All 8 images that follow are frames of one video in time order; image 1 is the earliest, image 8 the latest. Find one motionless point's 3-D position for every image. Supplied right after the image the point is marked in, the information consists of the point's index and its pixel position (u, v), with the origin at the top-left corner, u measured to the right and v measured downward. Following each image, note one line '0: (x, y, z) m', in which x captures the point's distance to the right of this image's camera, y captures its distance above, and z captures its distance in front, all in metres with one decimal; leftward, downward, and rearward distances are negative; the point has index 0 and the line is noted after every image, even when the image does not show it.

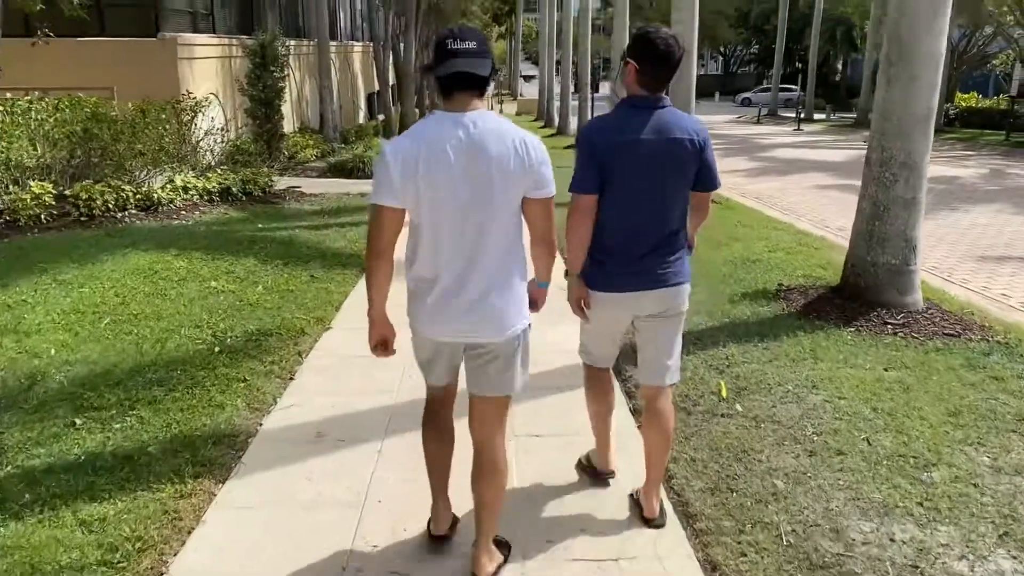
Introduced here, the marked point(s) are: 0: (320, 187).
0: (-3.2, +1.7, +13.4) m
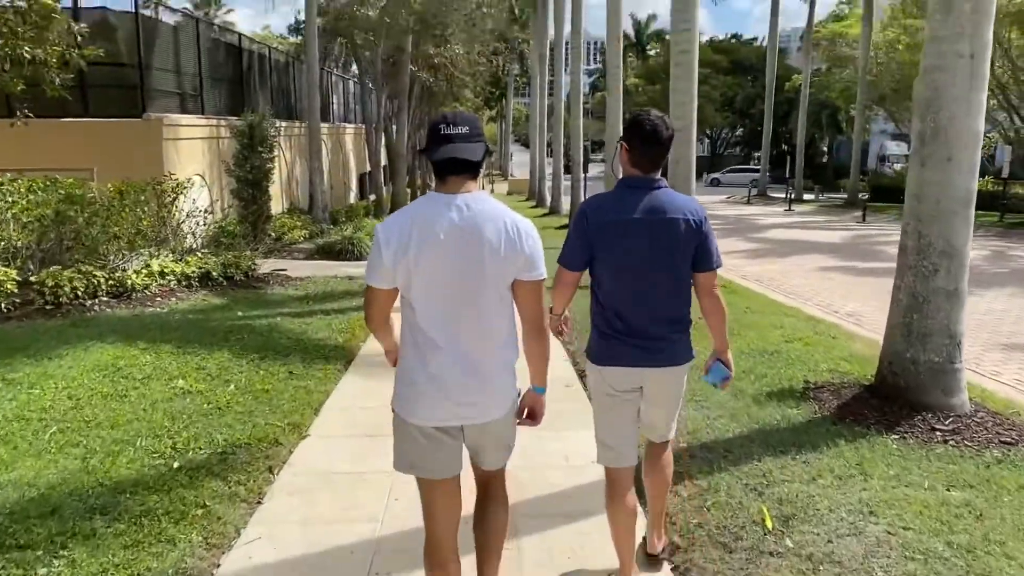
0: (-3.3, +0.3, +12.9) m
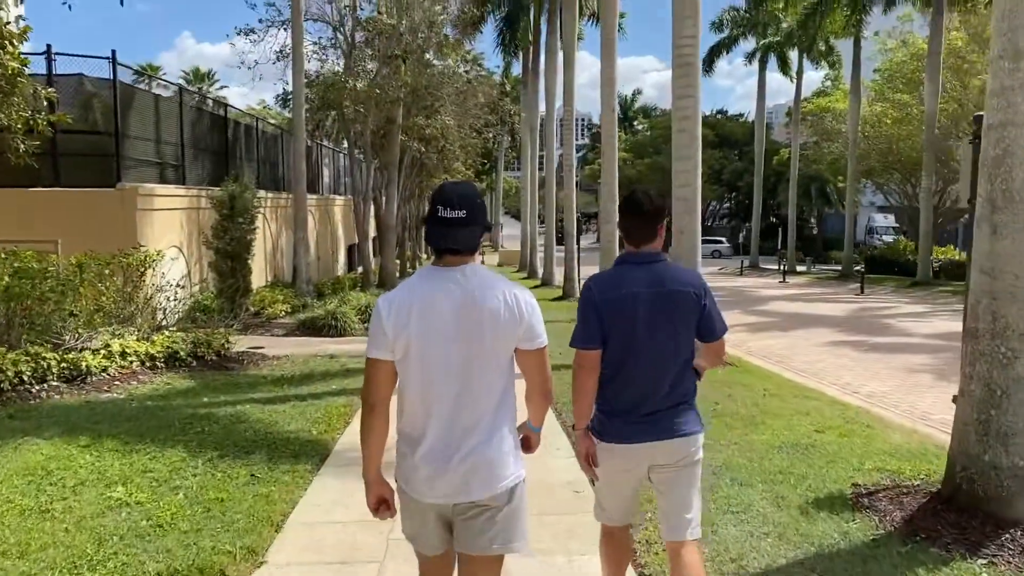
0: (-3.4, -0.9, +12.0) m
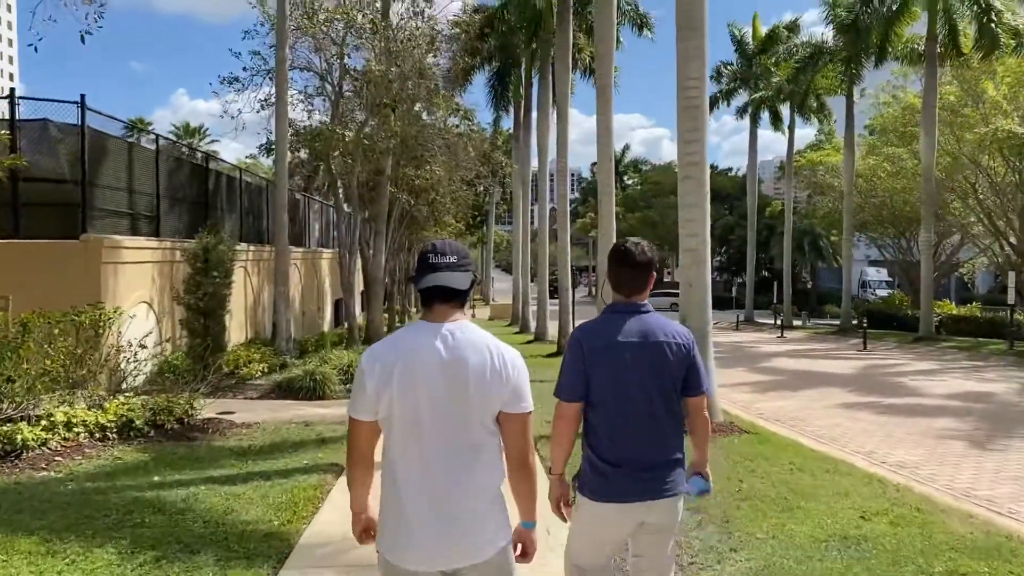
0: (-3.5, -1.7, +11.0) m
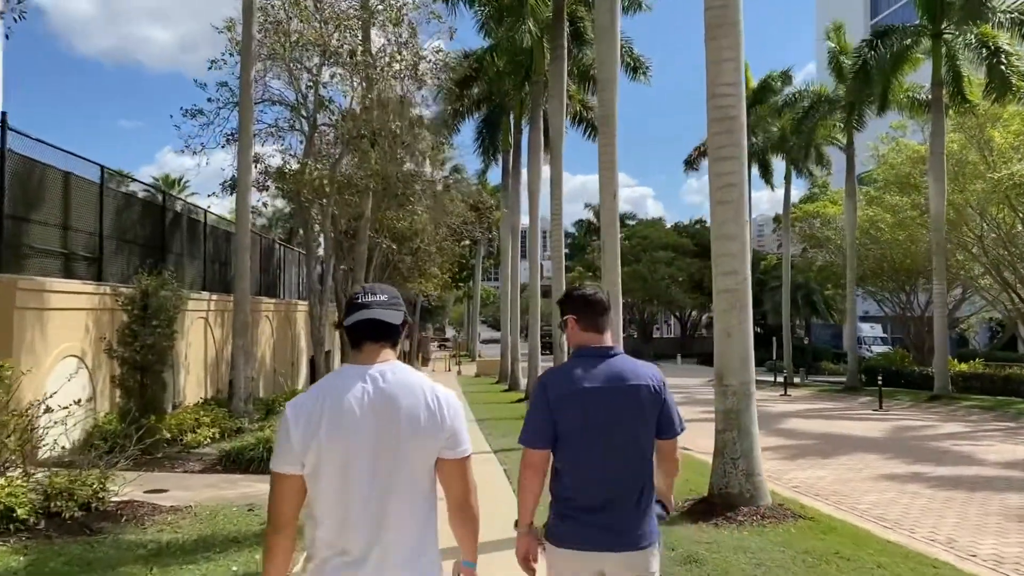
0: (-3.5, -2.3, +8.9) m
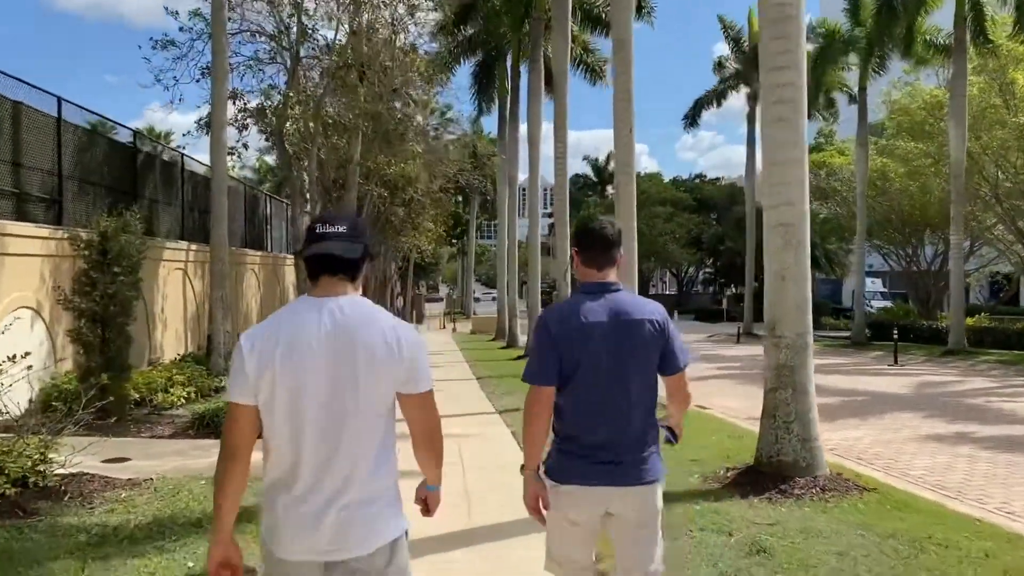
0: (-3.4, -1.7, +7.7) m
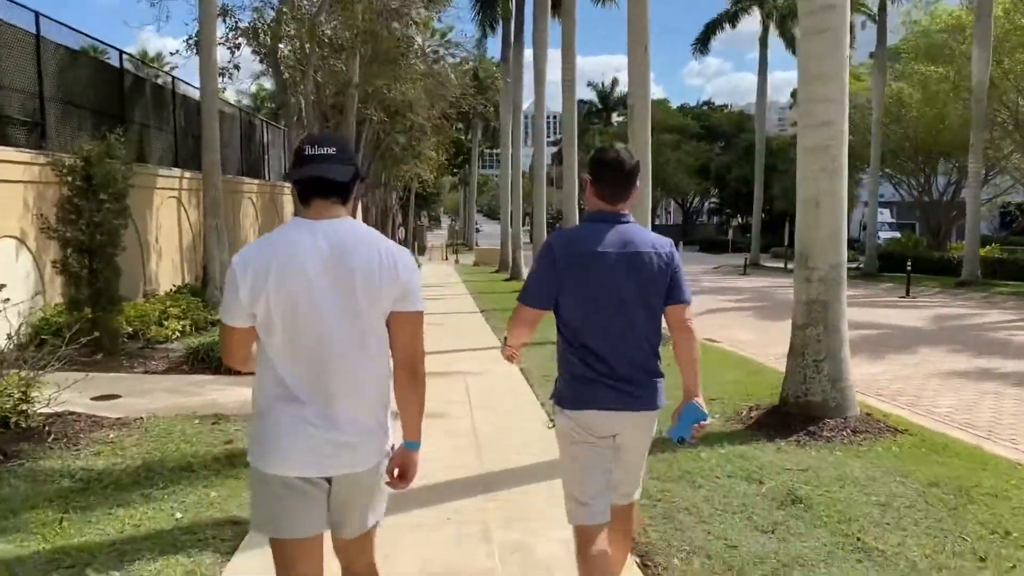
0: (-3.3, -1.0, +7.4) m
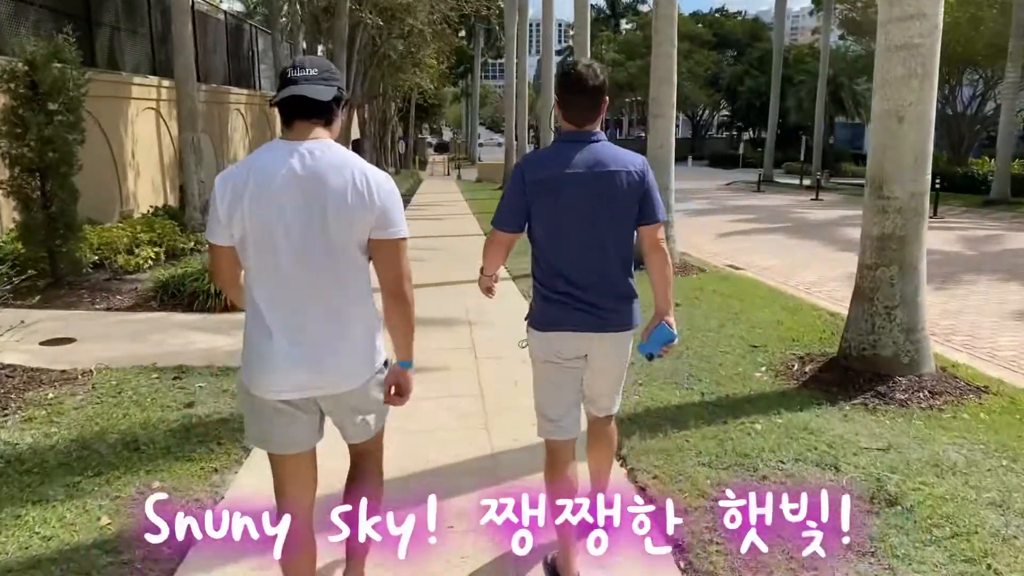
0: (-3.2, -0.4, +6.4) m
